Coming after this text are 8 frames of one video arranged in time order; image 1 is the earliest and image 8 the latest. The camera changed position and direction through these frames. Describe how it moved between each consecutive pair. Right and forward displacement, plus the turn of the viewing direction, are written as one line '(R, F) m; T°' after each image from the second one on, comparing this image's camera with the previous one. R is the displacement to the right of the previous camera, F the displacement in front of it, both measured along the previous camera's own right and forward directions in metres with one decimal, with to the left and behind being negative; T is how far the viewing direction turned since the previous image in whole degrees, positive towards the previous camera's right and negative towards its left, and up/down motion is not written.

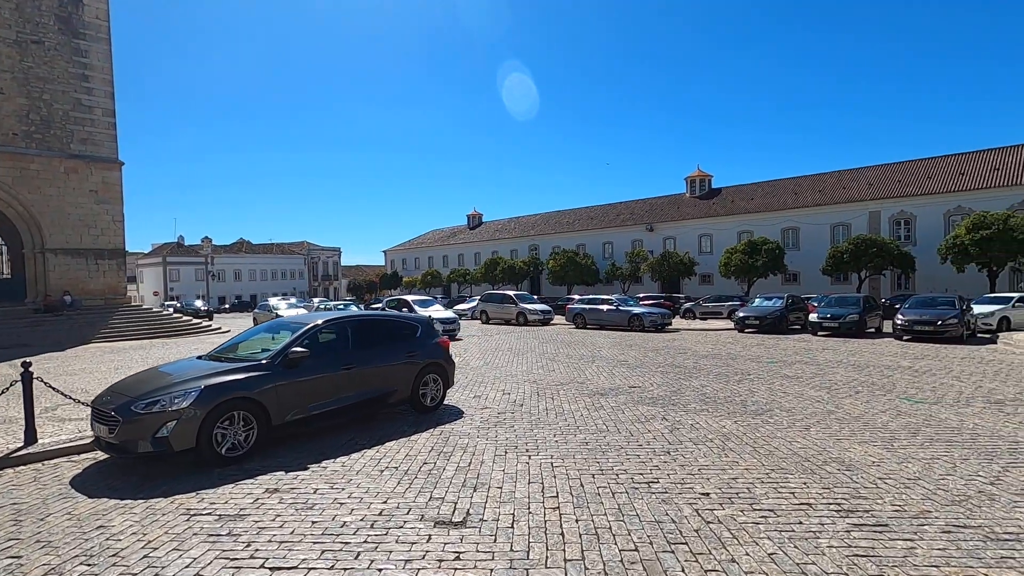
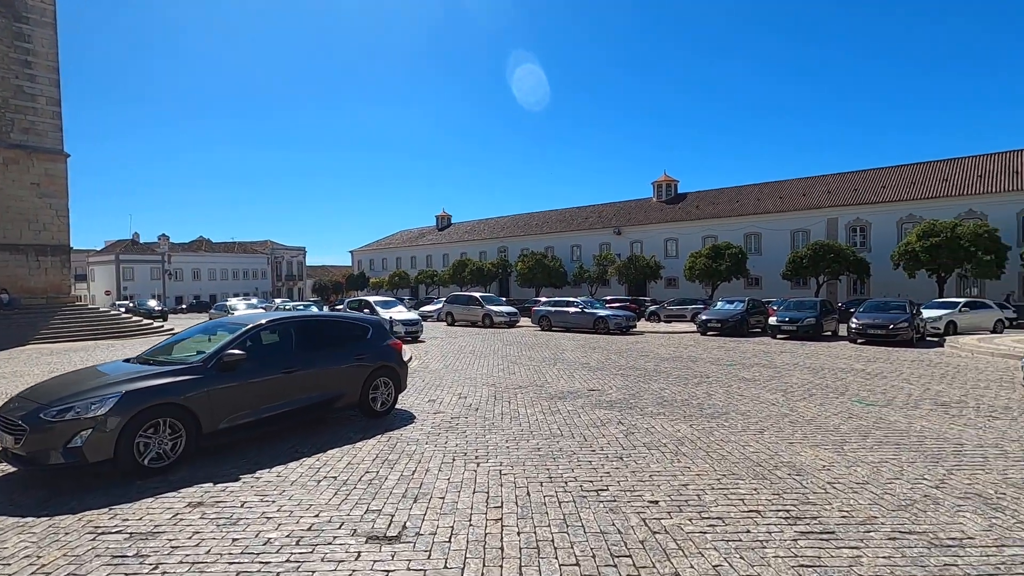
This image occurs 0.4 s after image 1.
(+0.2, +0.2) m; +3°
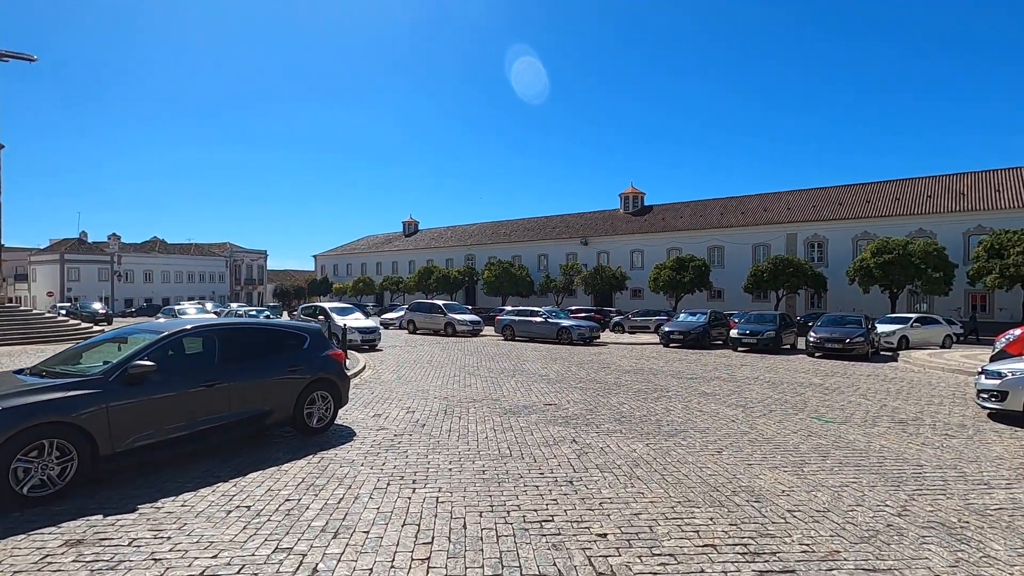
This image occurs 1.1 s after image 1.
(+0.3, +0.5) m; +3°
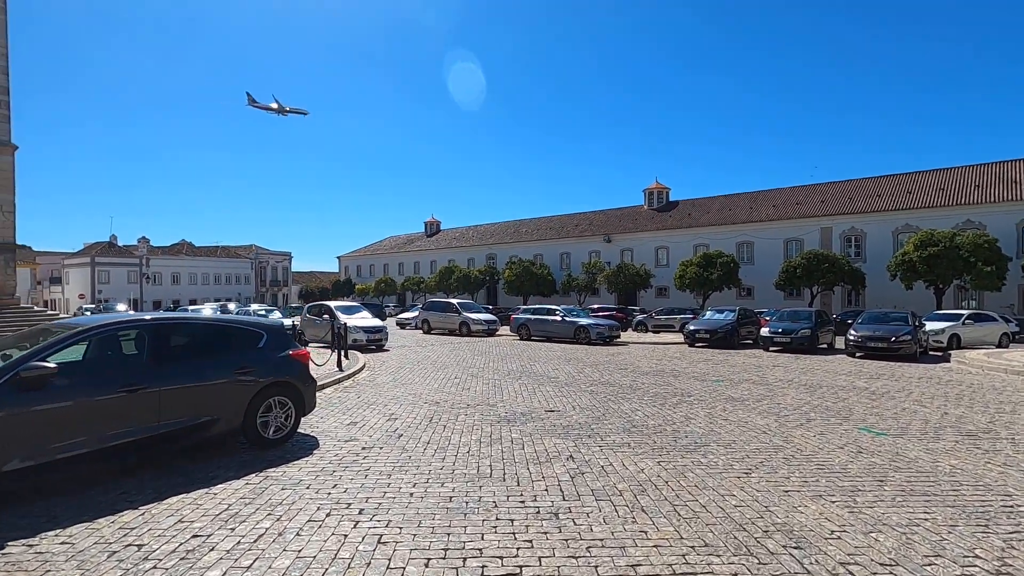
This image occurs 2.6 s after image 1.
(+0.5, +1.1) m; -3°
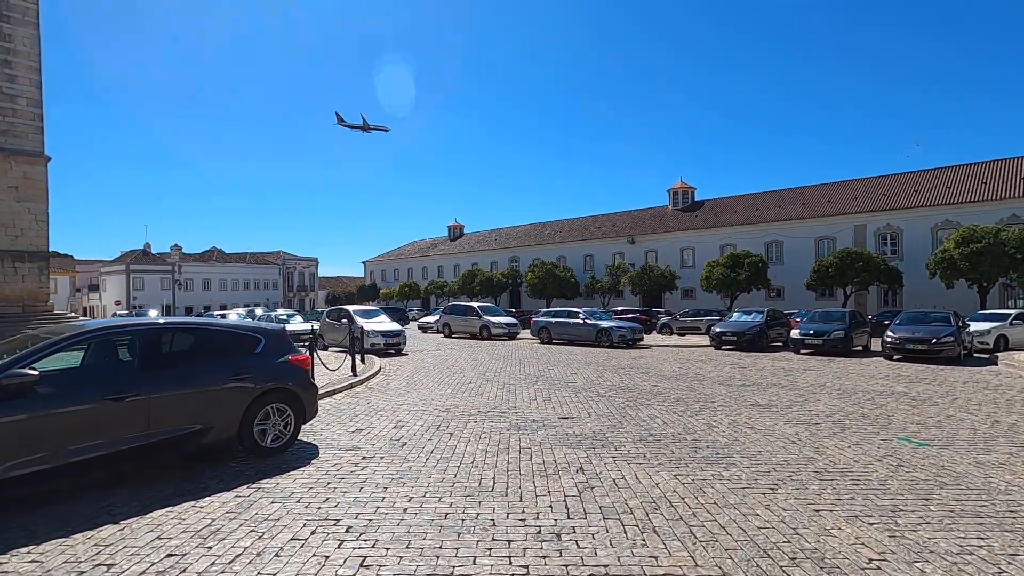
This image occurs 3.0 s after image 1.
(+0.2, +0.4) m; -3°
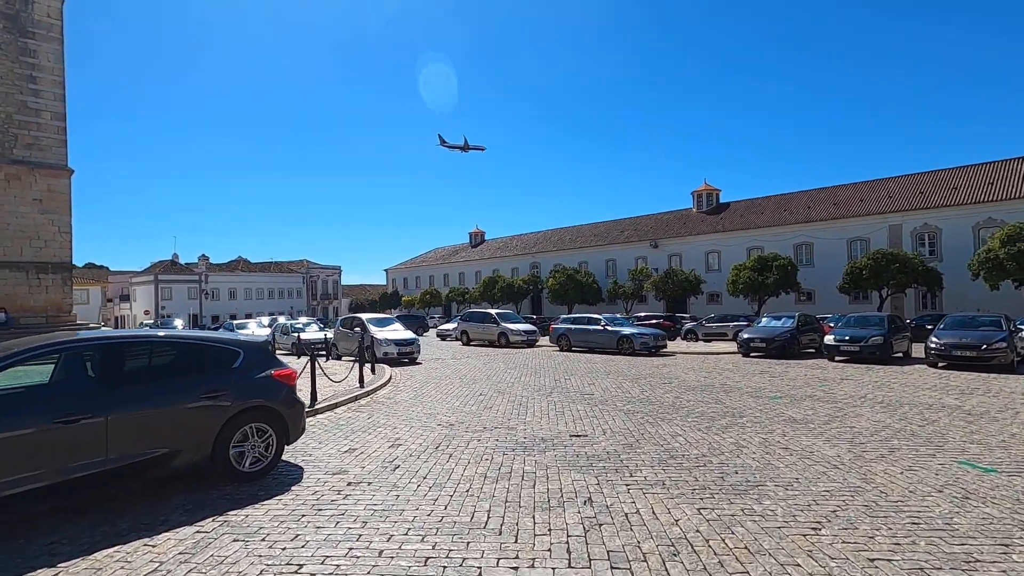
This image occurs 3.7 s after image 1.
(+0.2, +0.6) m; -2°
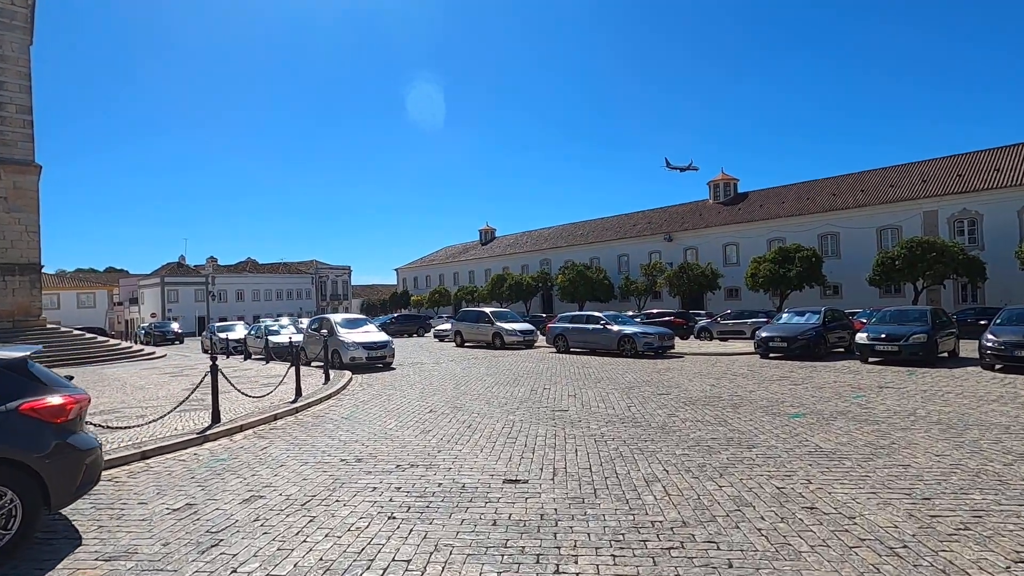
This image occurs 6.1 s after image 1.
(+1.1, +2.2) m; -2°
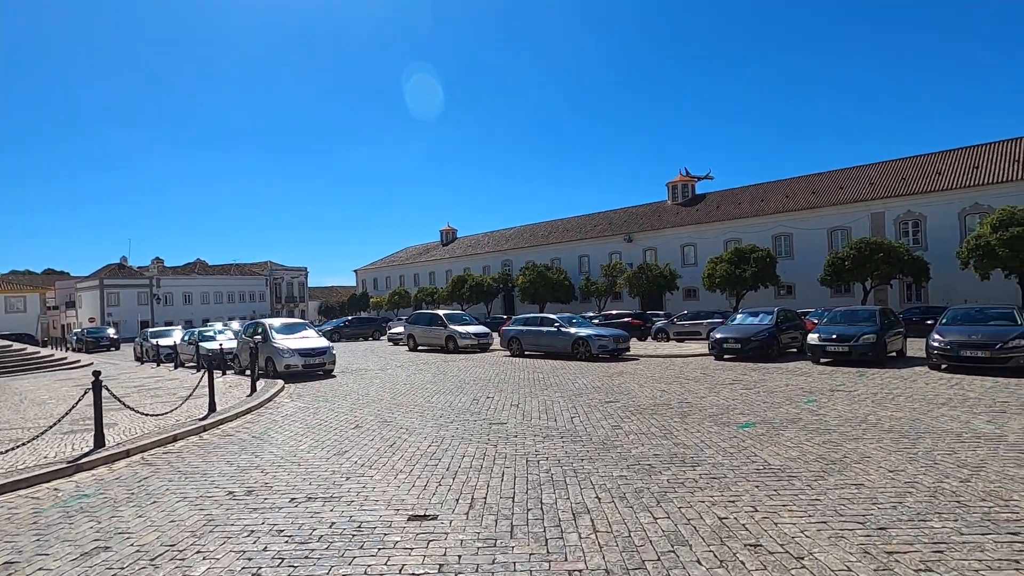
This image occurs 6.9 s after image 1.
(+0.5, +0.7) m; +4°
